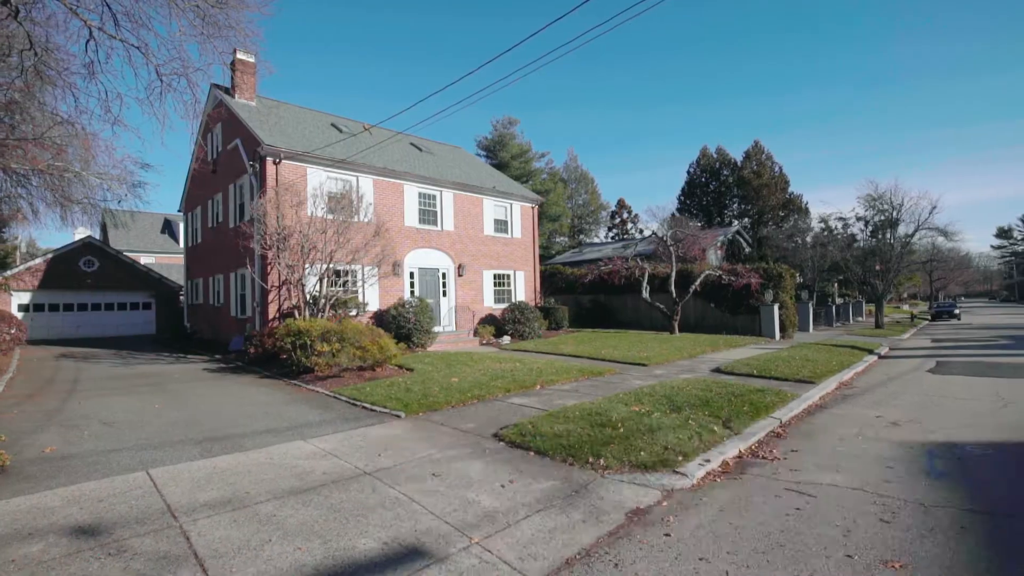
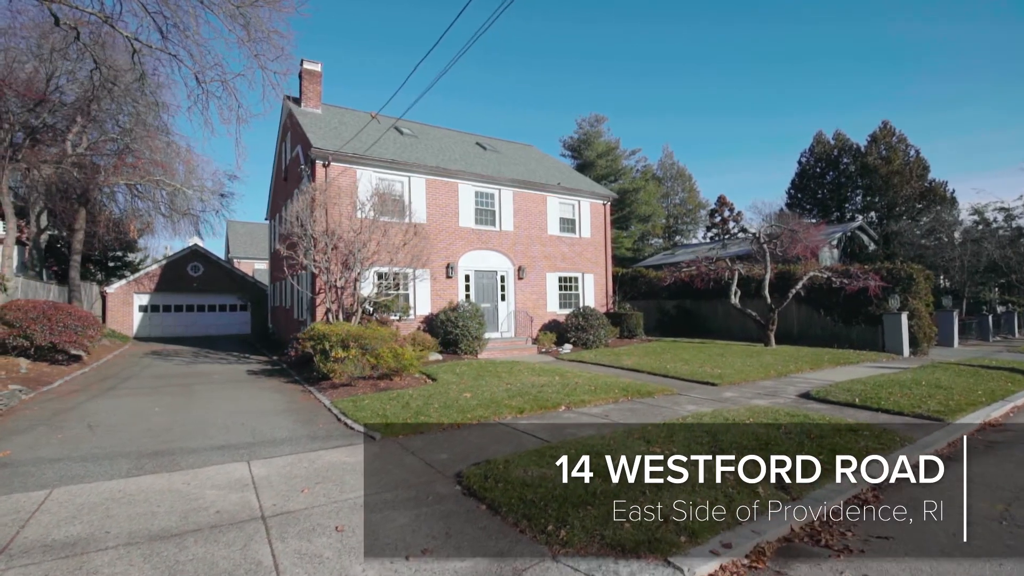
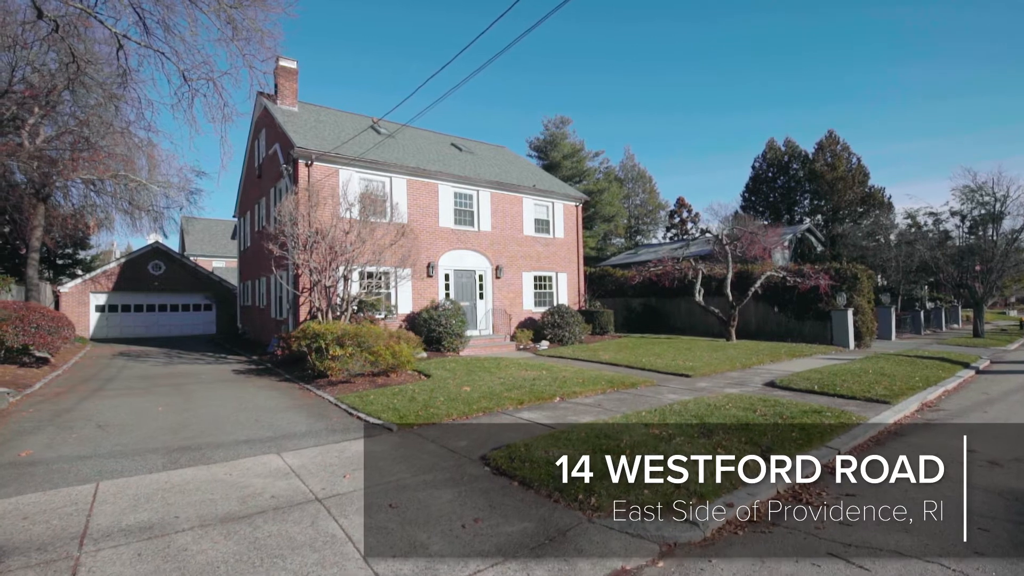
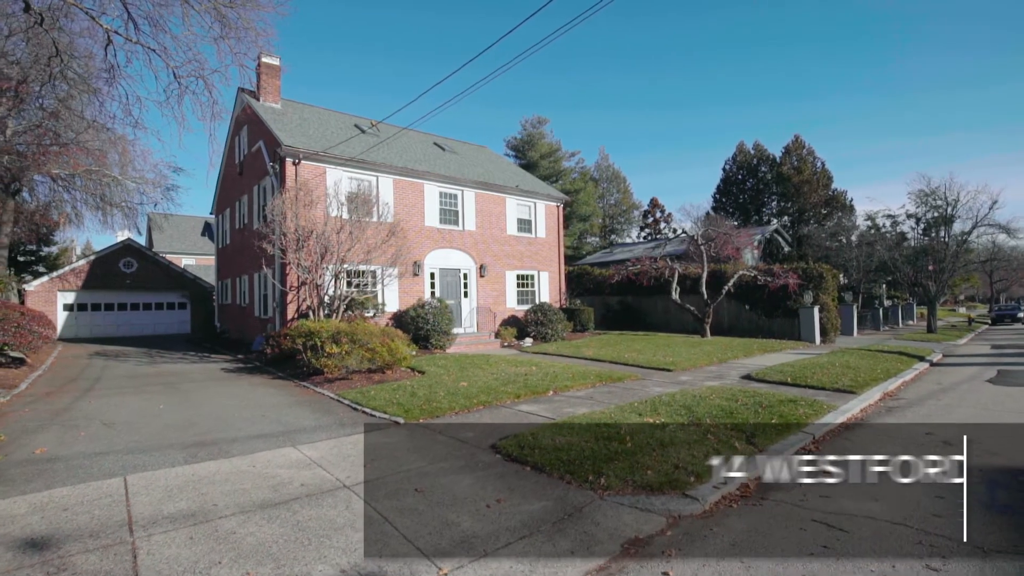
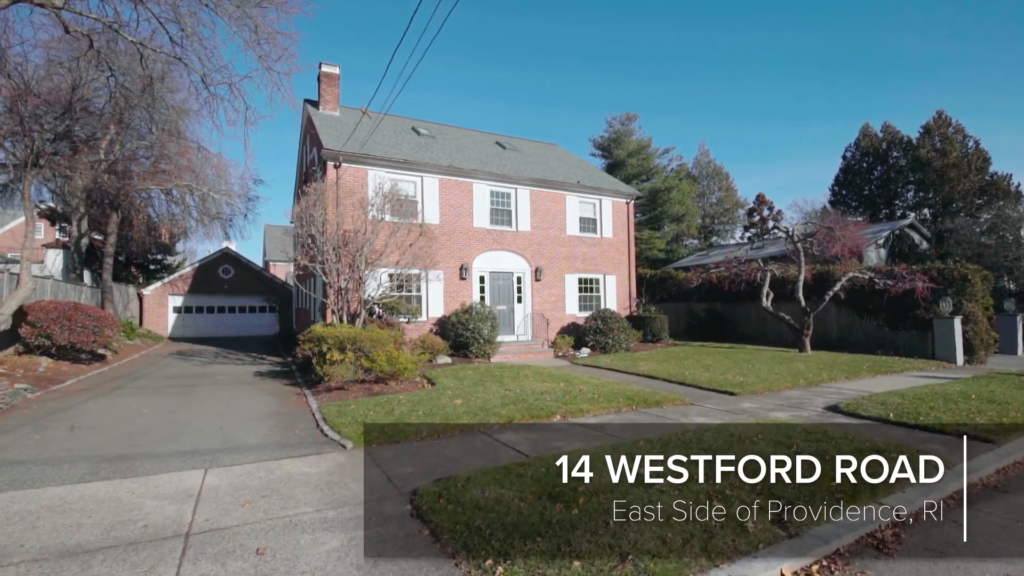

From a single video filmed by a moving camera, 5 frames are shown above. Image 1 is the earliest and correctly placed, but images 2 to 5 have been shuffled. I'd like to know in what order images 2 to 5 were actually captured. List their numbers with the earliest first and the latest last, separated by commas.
4, 3, 2, 5
